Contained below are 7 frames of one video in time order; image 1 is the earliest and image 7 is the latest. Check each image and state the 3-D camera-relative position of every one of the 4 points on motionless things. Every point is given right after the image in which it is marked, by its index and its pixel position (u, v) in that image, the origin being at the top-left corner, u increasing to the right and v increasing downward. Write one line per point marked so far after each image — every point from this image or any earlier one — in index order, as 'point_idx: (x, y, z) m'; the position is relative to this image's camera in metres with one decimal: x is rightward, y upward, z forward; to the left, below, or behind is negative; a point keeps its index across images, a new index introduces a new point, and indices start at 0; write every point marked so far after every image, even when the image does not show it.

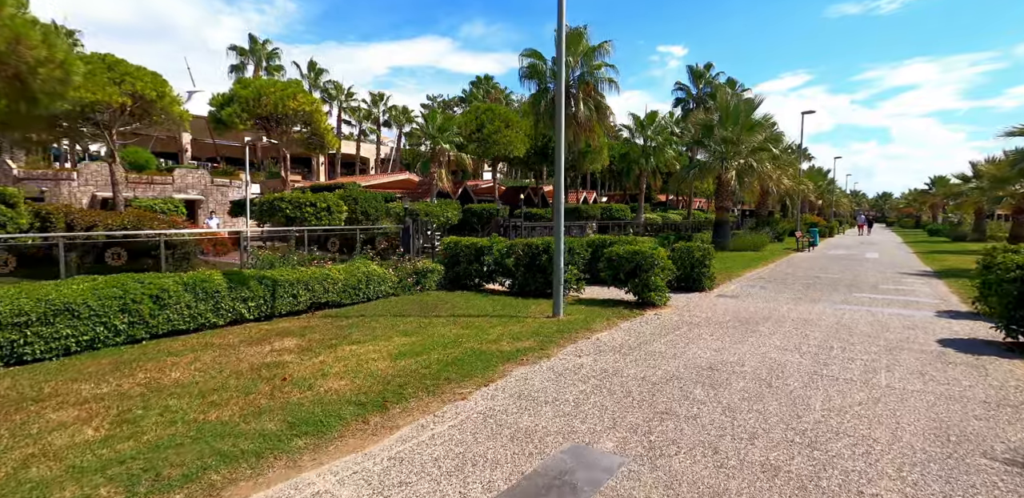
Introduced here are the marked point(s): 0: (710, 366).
0: (+2.3, -1.4, +6.0) m
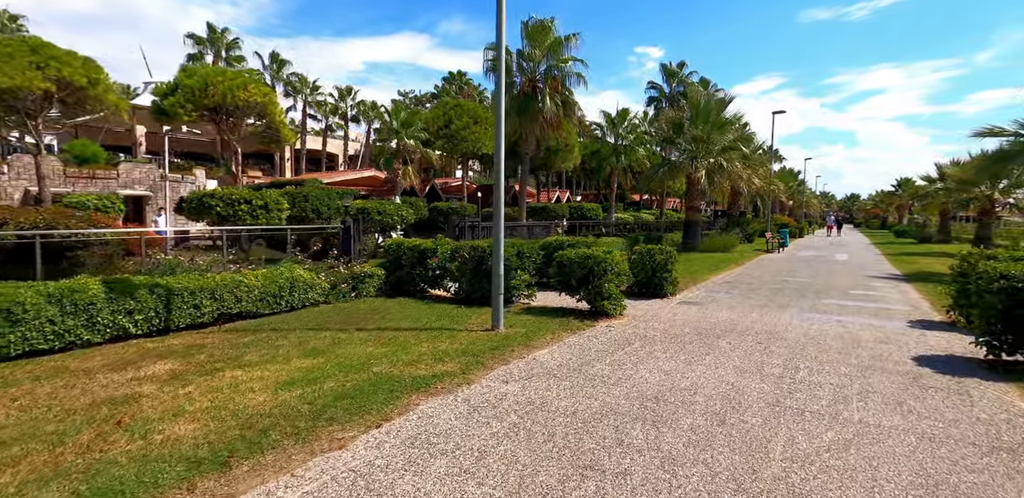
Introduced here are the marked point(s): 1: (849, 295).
0: (+1.4, -1.5, +5.0) m
1: (+7.7, -1.0, +11.6) m
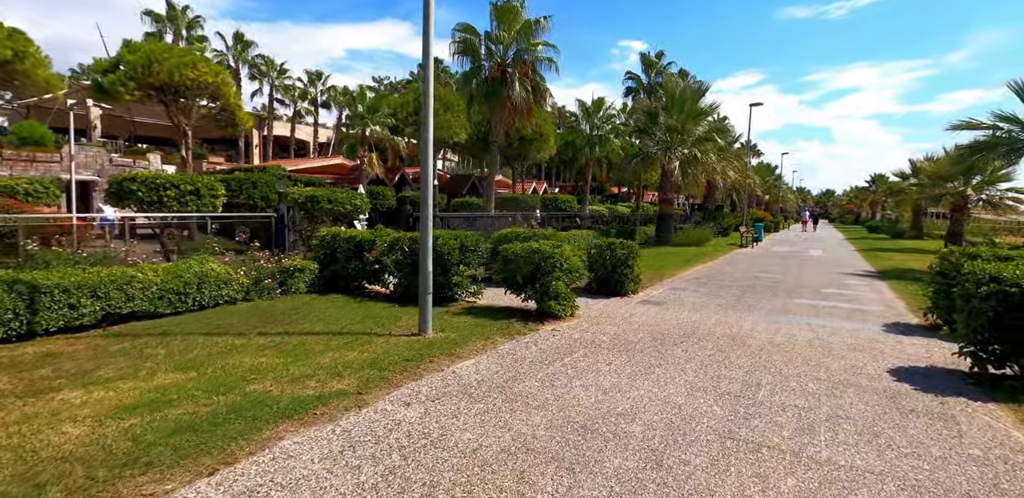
0: (+0.6, -1.4, +4.1) m
1: (+6.6, -1.0, +10.8) m
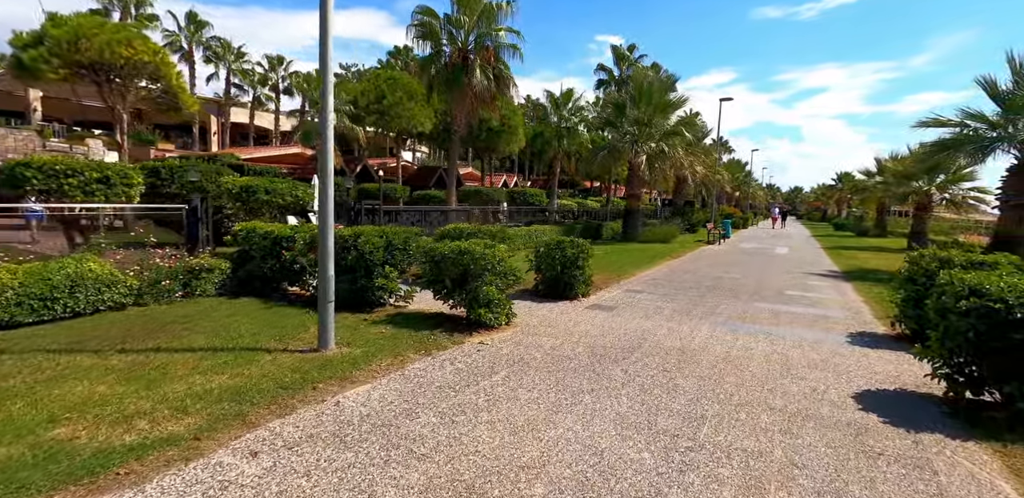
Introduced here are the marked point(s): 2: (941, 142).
0: (-0.3, -1.5, +3.2) m
1: (+5.5, -1.0, +10.2) m
2: (+12.3, +3.1, +14.6) m
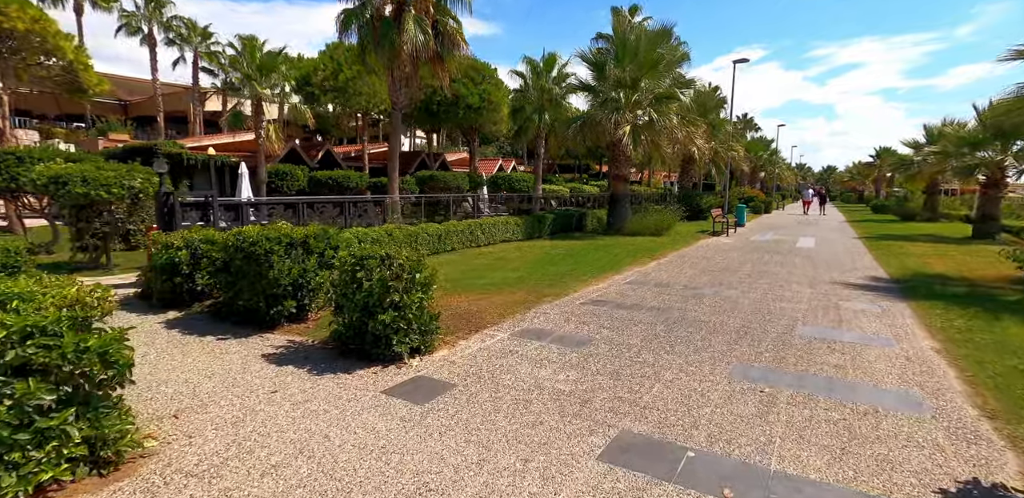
0: (-2.8, -1.8, -1.0) m
1: (+3.2, -1.1, +5.7) m
2: (+10.2, +3.2, +9.7) m
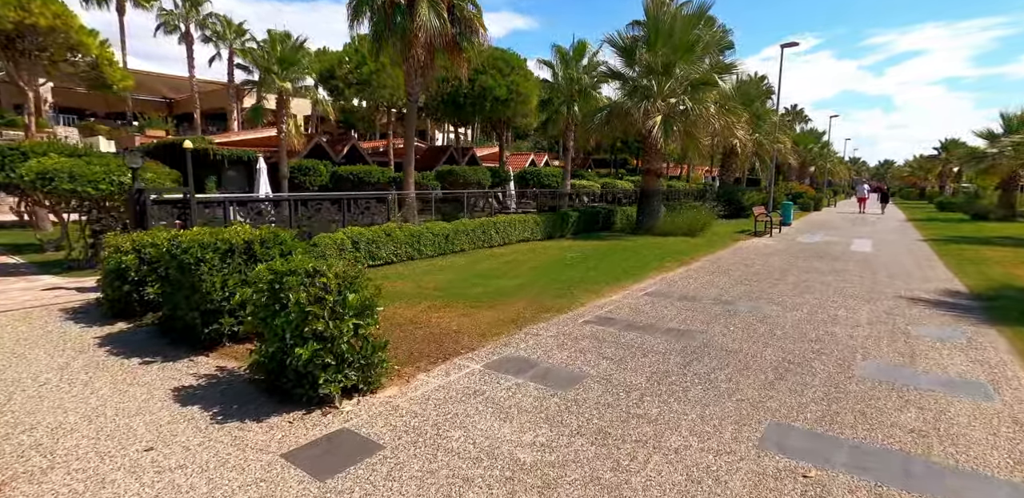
0: (-3.6, -2.0, -1.9) m
1: (+2.9, -1.2, +4.4) m
2: (+10.3, +3.0, +7.8) m
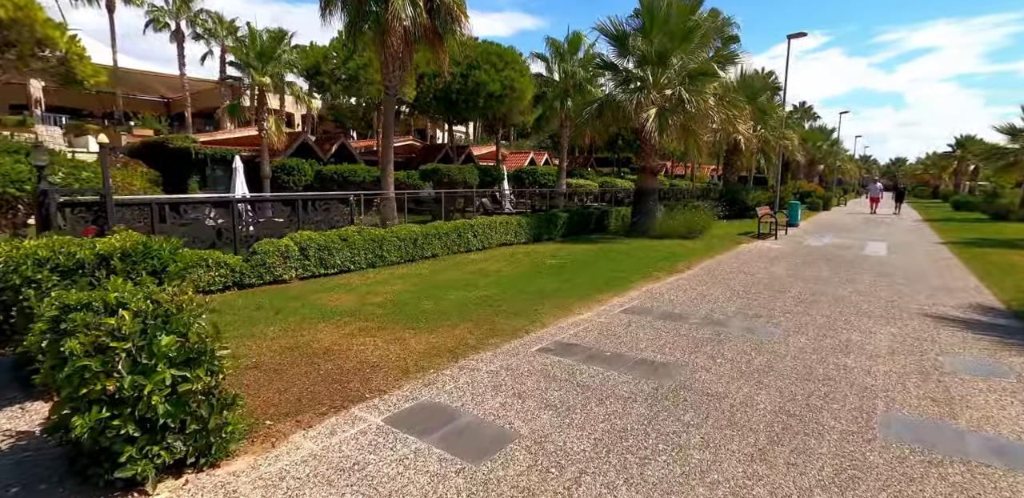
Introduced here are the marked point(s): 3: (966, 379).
0: (-4.4, -2.1, -2.9) m
1: (+2.3, -1.4, +3.2) m
2: (+9.6, +2.9, +6.5) m
3: (+4.1, -1.1, +4.6) m
